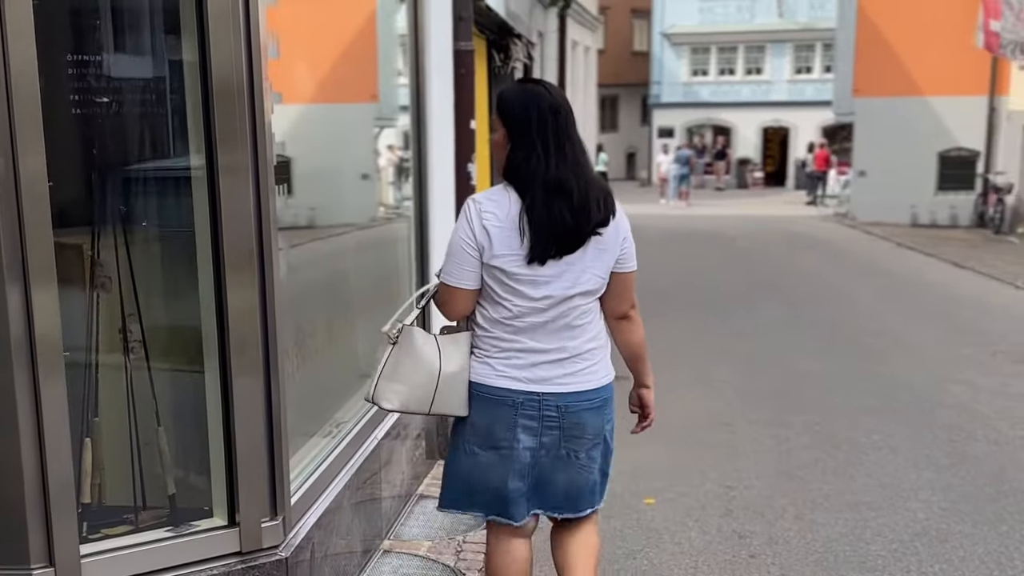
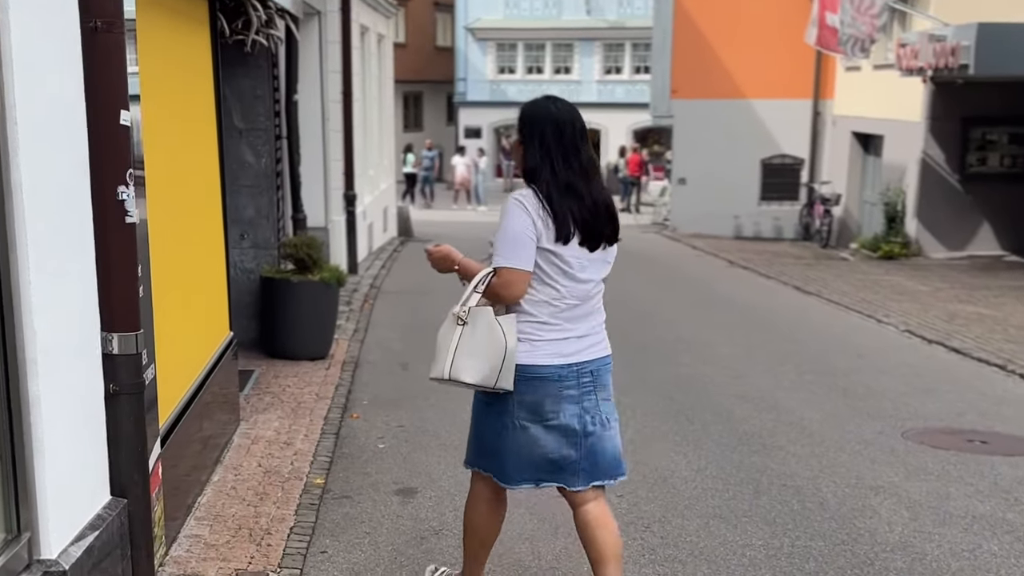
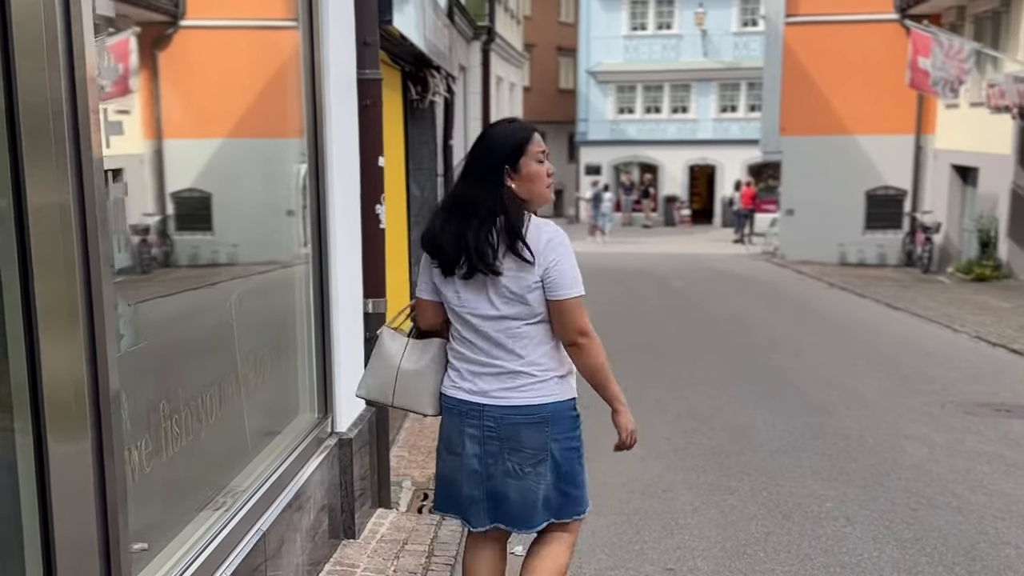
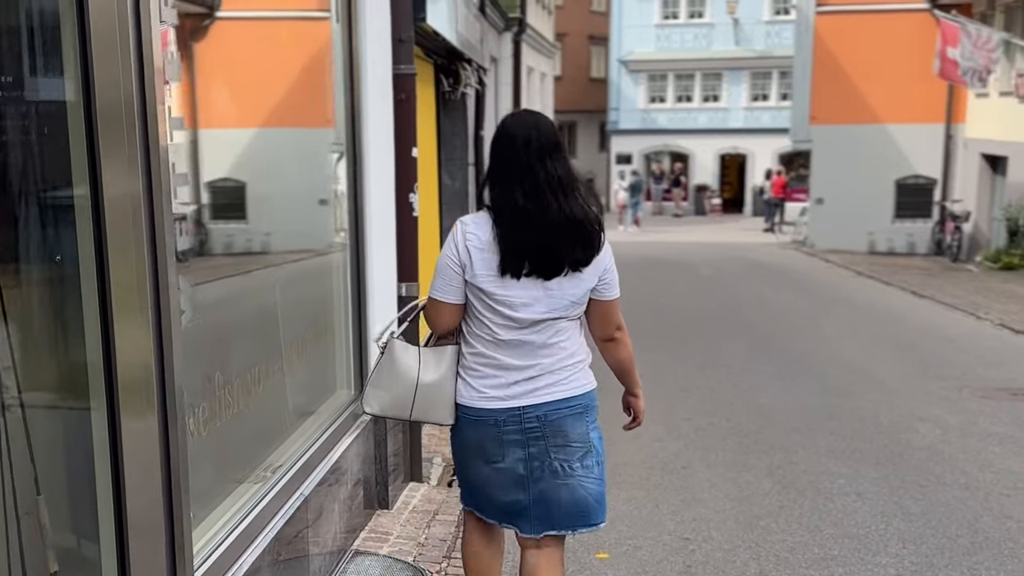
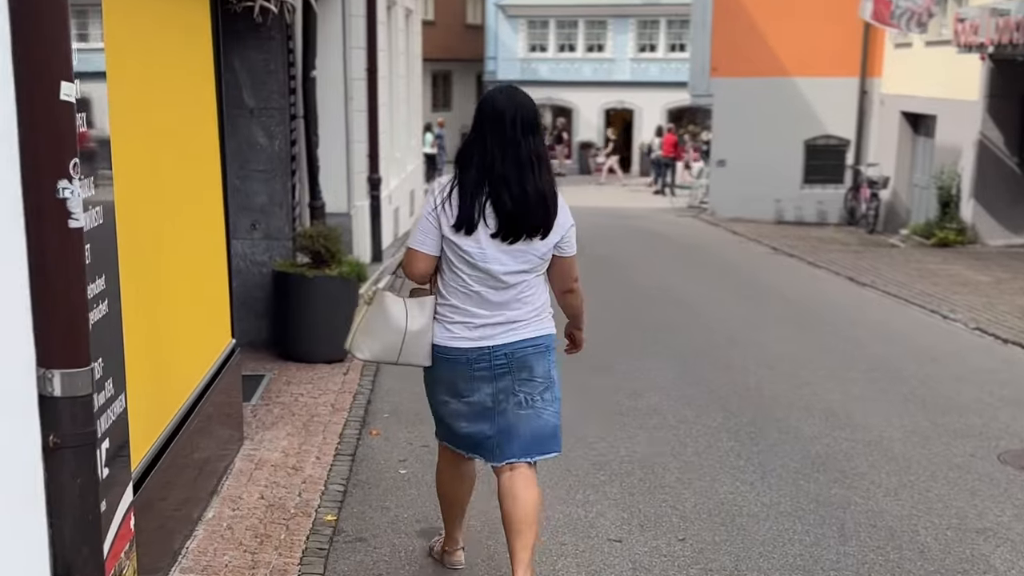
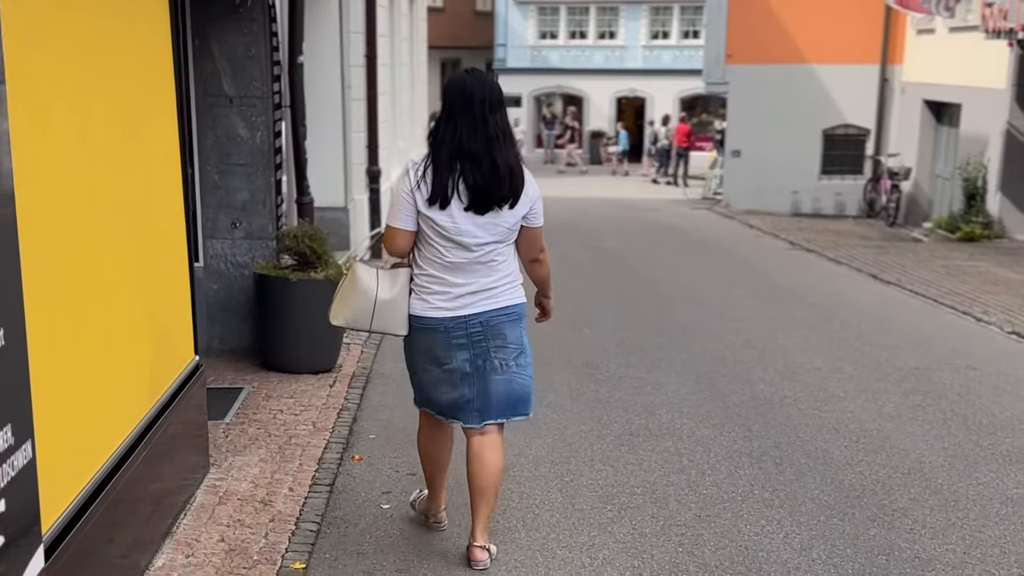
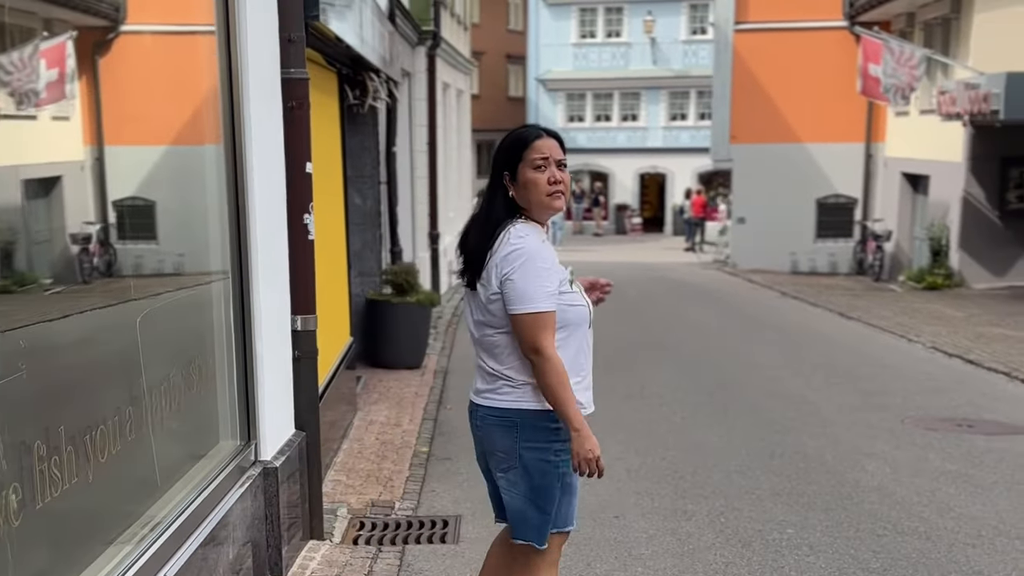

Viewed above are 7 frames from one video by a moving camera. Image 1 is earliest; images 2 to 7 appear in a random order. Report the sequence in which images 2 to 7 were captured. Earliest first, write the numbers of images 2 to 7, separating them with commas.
4, 3, 7, 2, 5, 6
